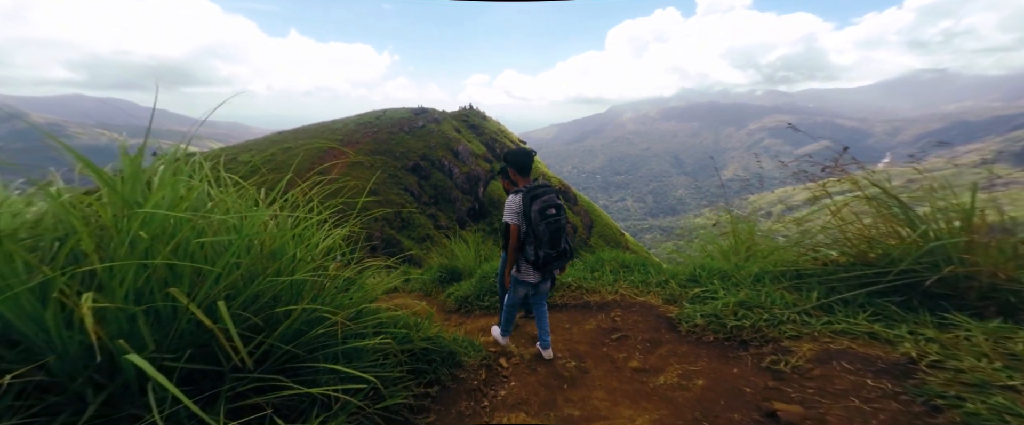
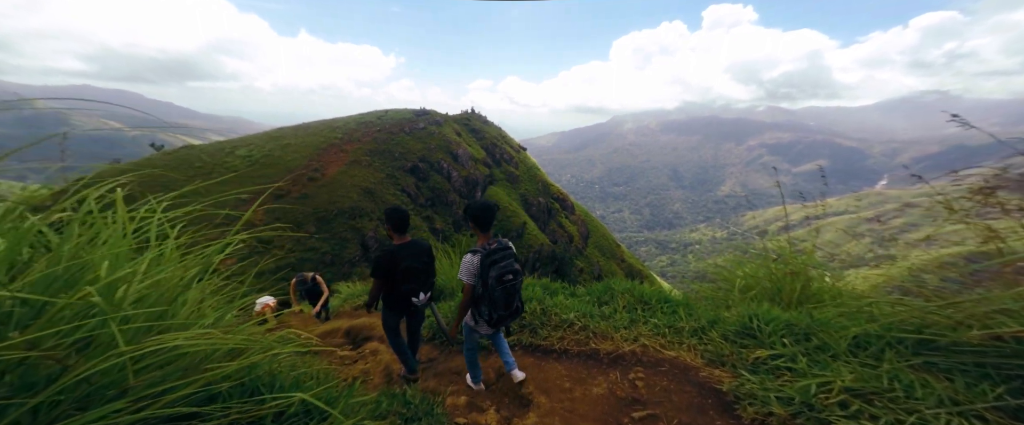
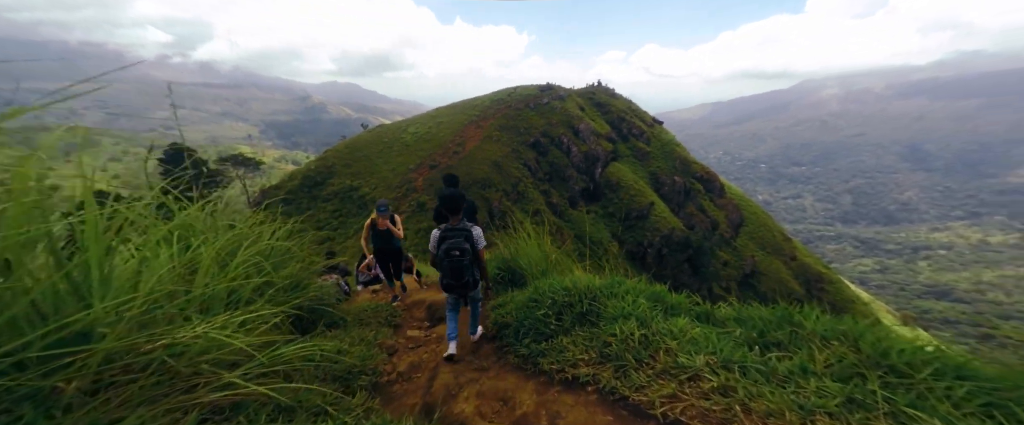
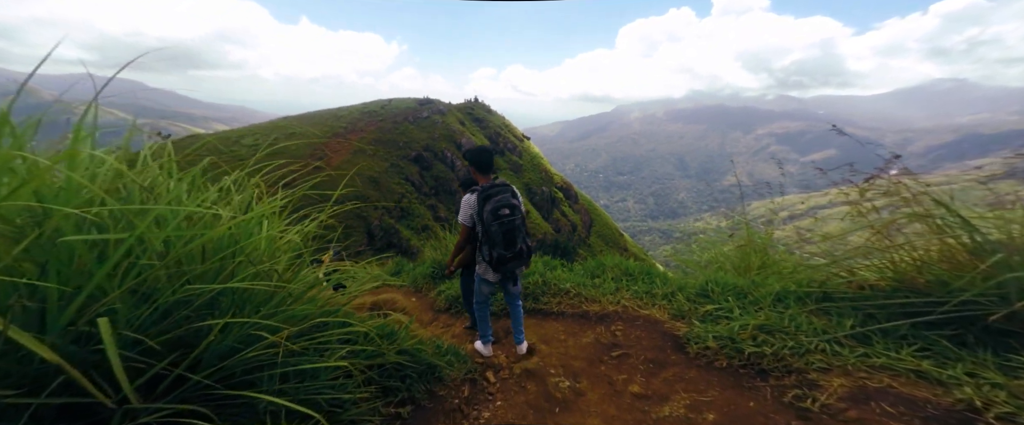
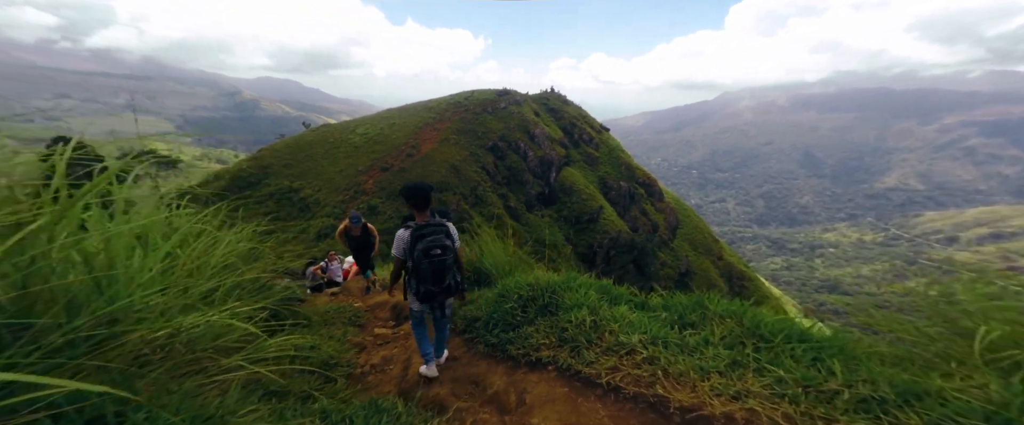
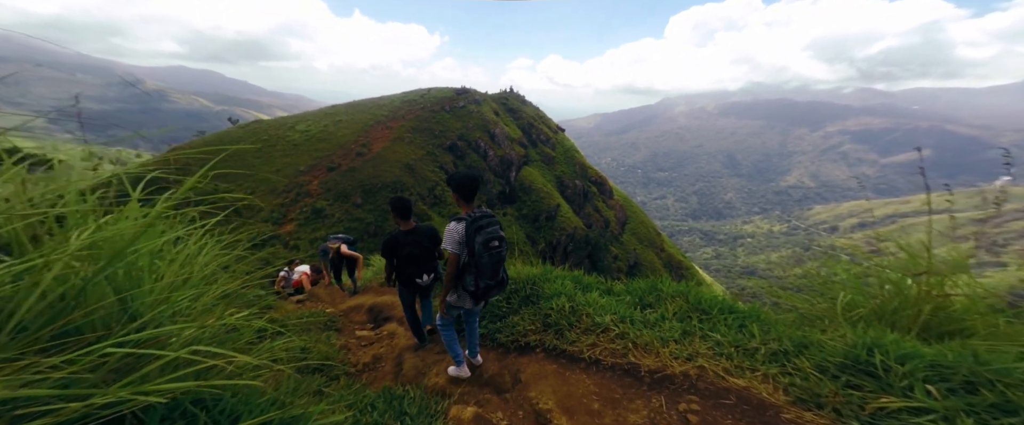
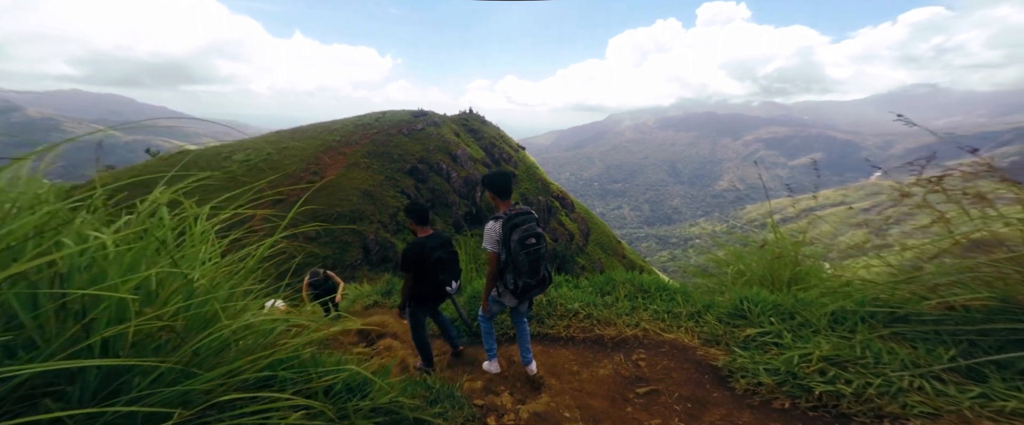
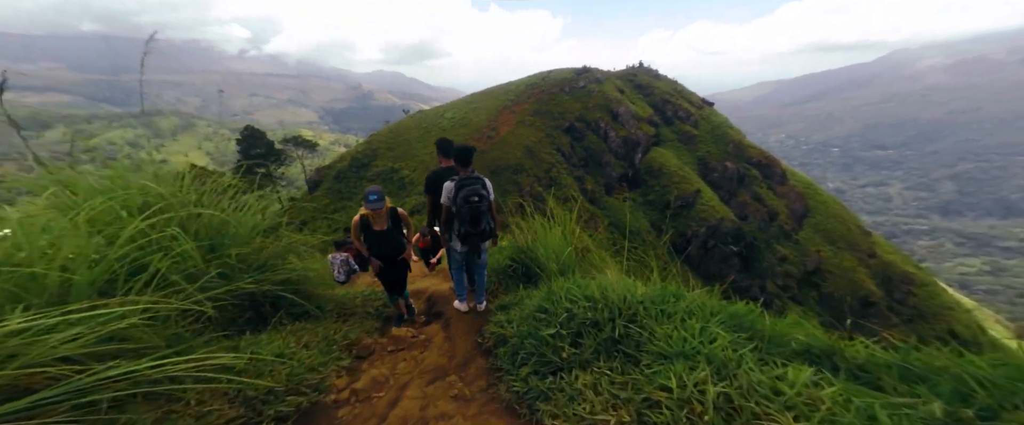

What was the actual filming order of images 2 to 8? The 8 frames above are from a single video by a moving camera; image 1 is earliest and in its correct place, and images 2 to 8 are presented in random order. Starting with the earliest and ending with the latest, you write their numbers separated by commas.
4, 7, 2, 6, 5, 3, 8
